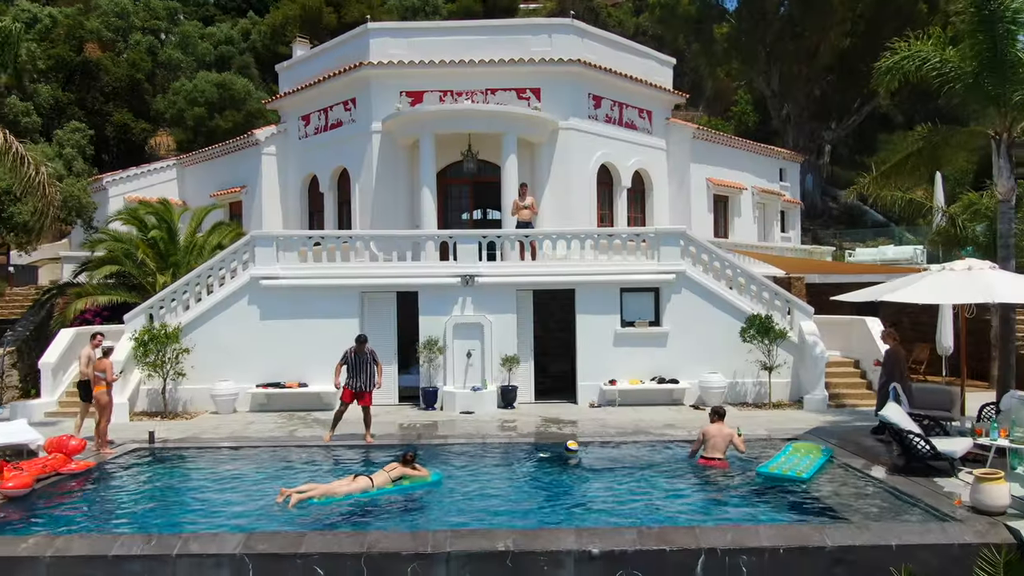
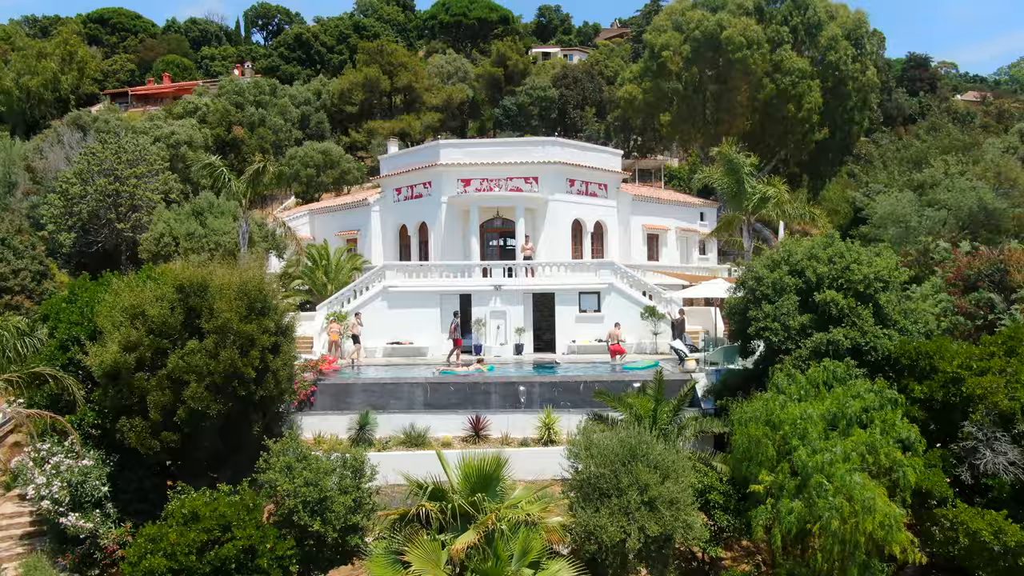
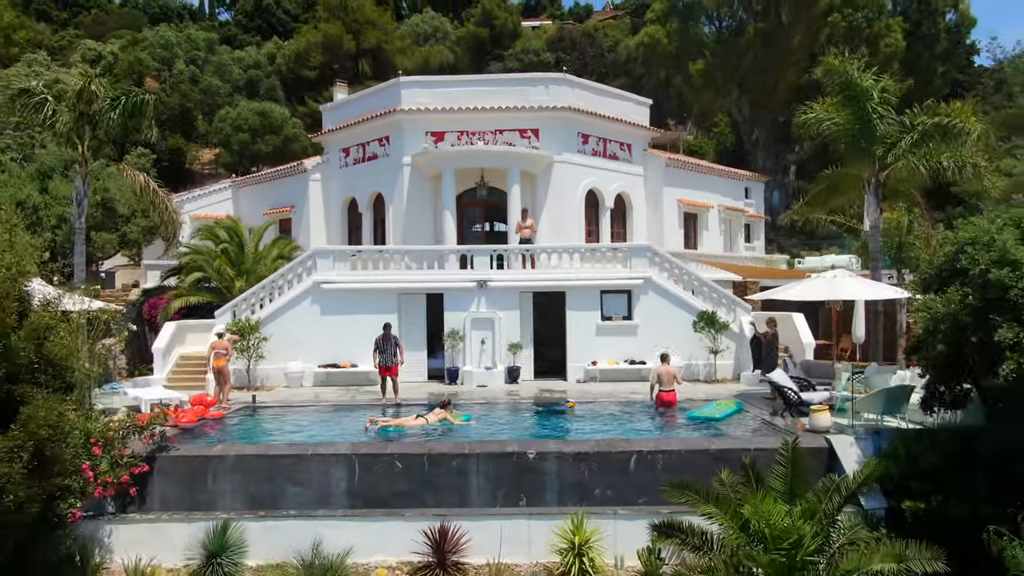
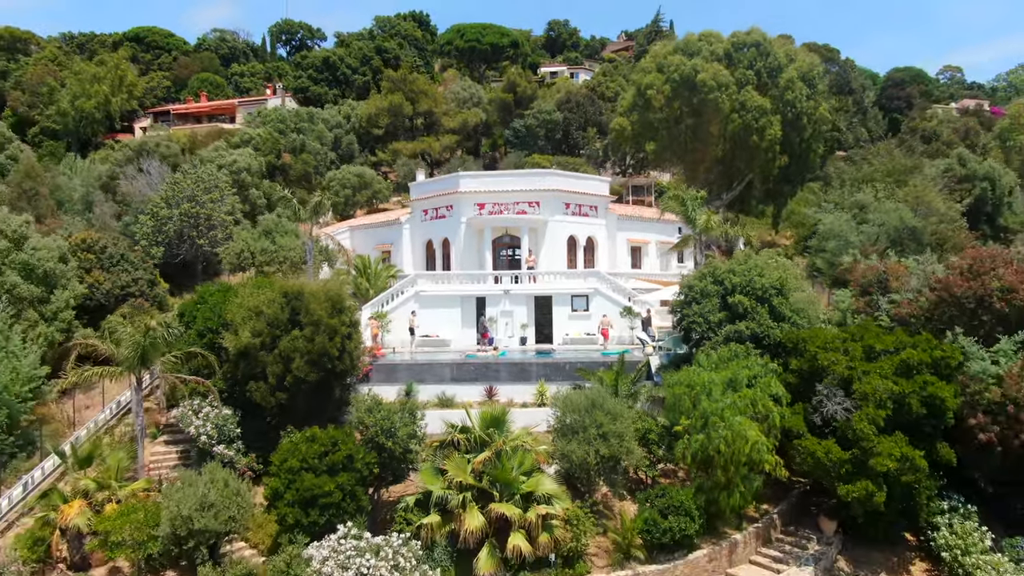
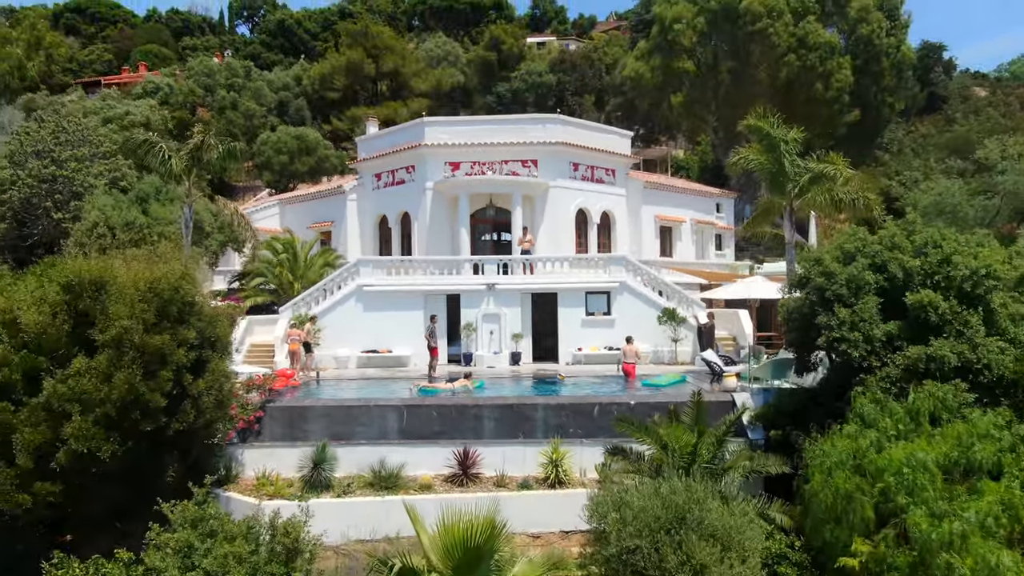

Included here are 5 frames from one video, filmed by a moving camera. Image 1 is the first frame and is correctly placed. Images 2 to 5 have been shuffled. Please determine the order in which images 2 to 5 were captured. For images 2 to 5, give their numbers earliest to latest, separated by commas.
3, 5, 2, 4
